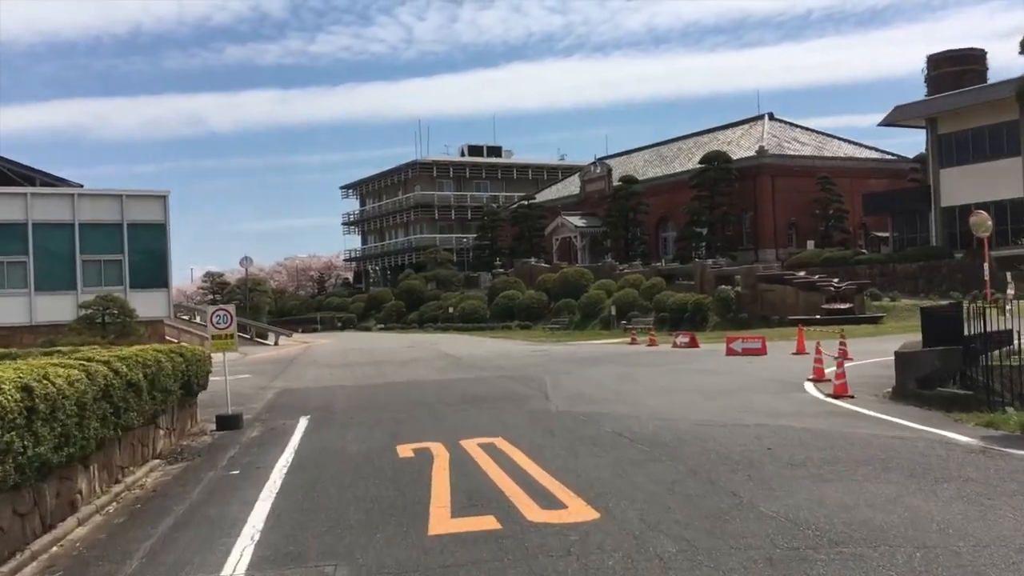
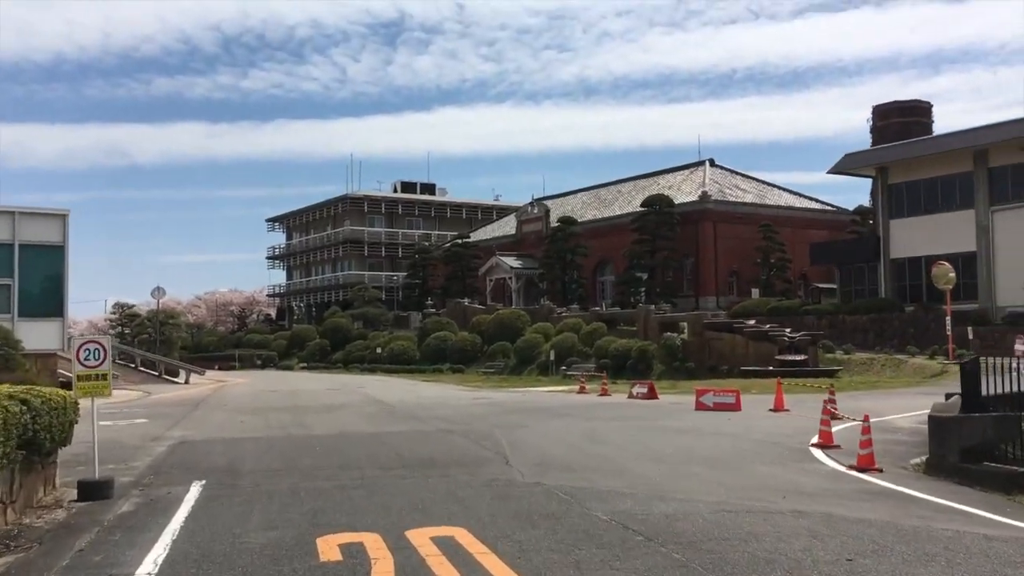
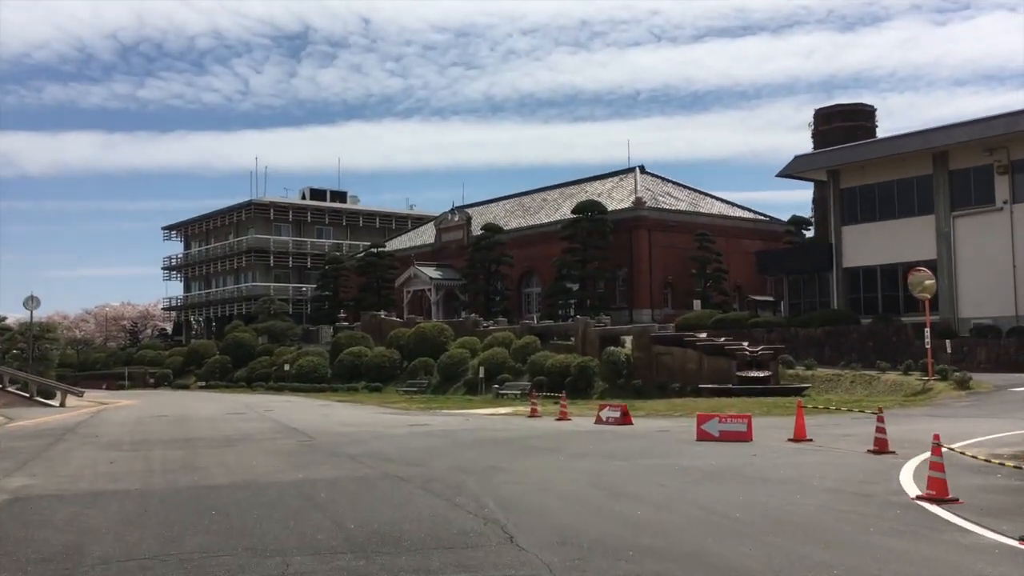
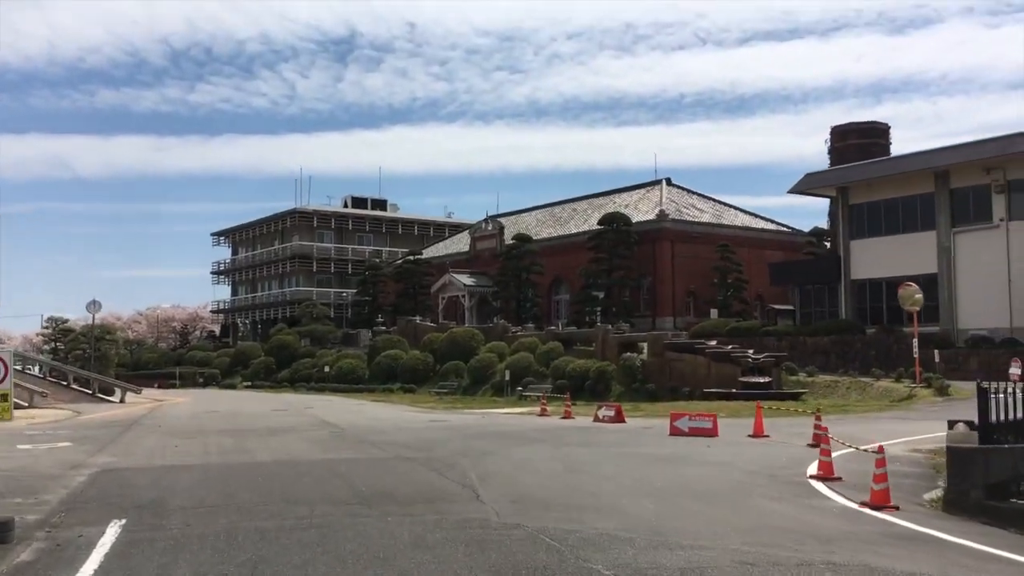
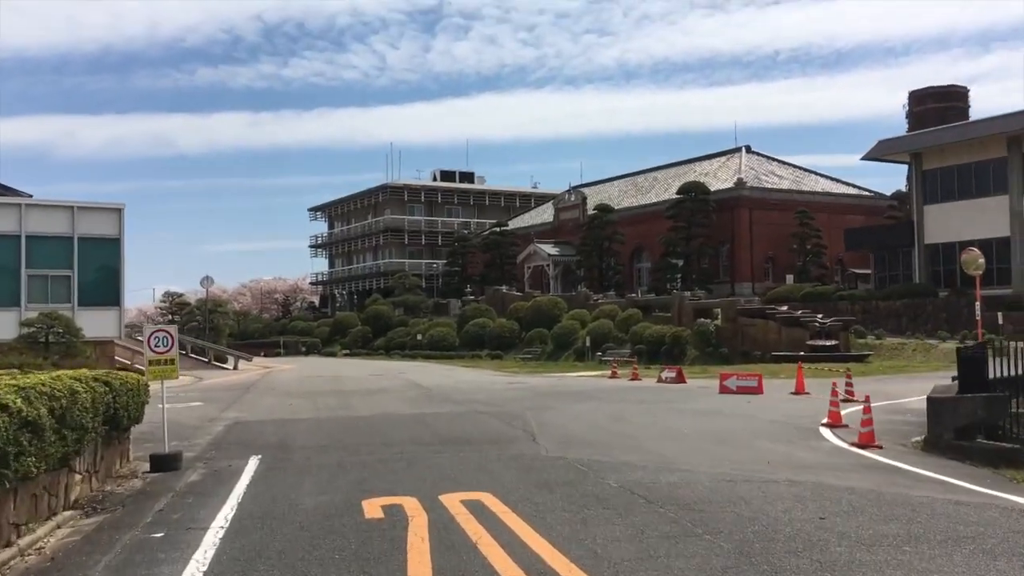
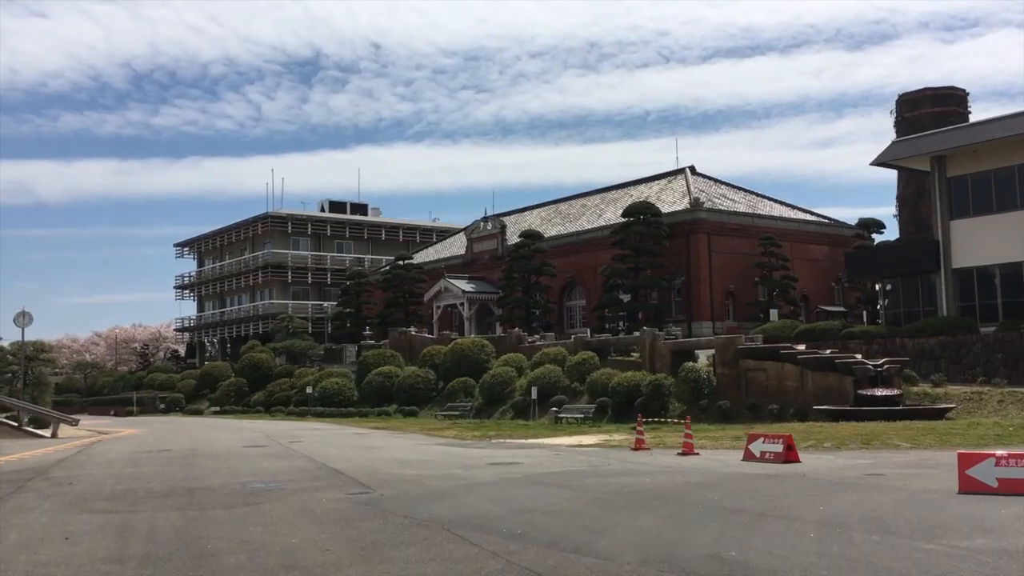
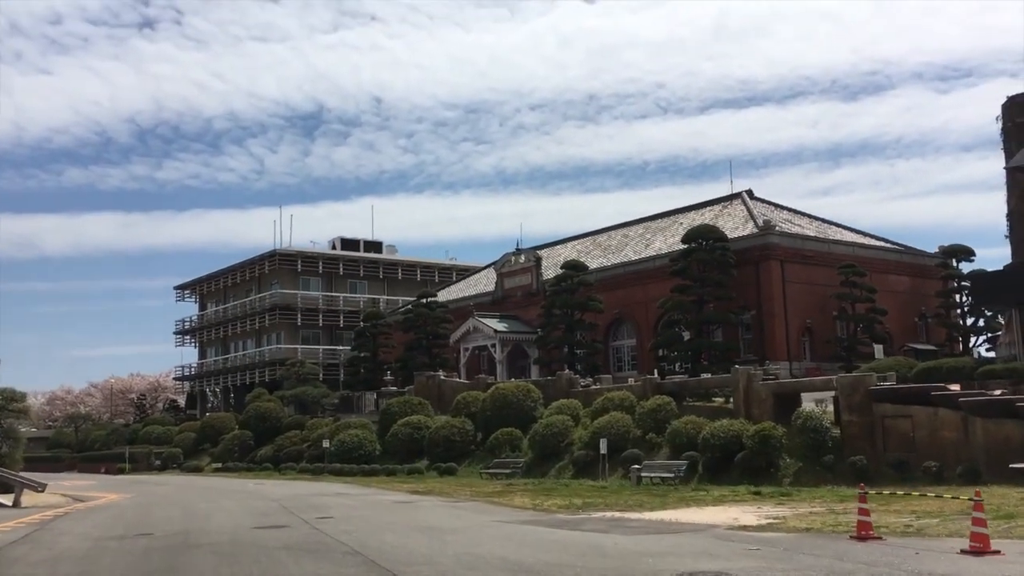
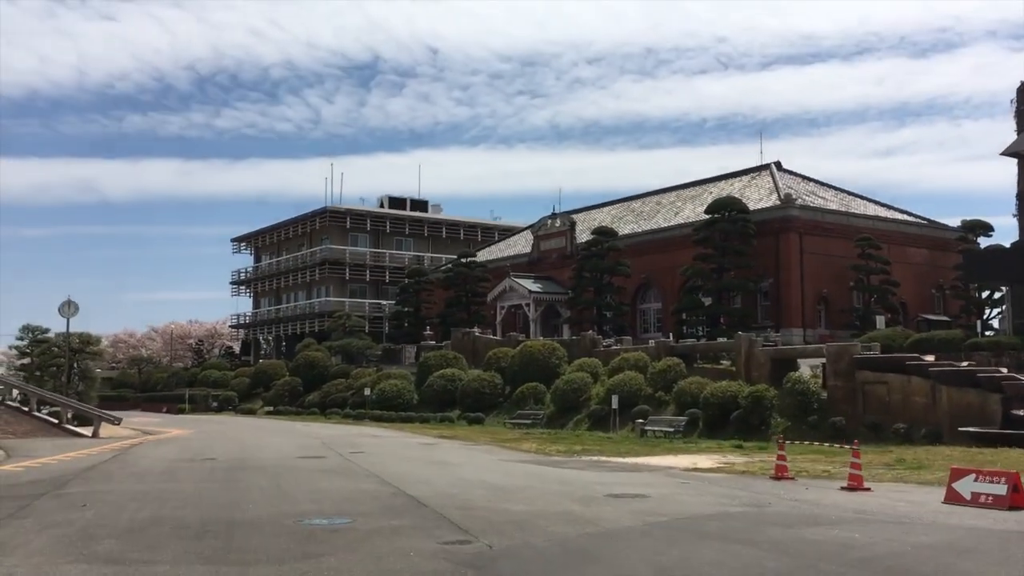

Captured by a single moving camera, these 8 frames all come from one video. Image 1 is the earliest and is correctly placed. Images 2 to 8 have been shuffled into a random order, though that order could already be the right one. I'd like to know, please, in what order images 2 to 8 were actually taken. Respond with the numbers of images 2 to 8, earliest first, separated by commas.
5, 2, 4, 3, 6, 8, 7
